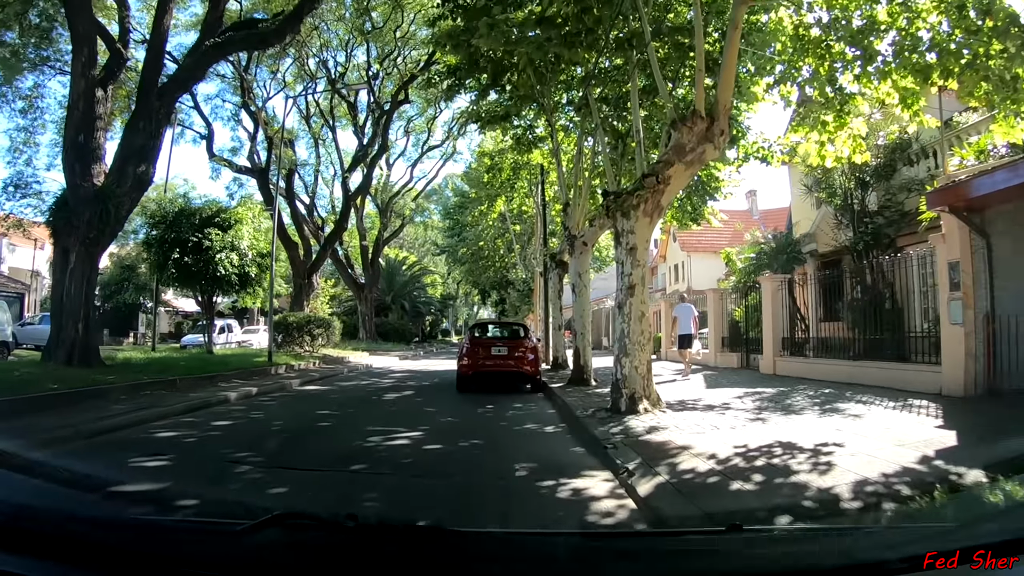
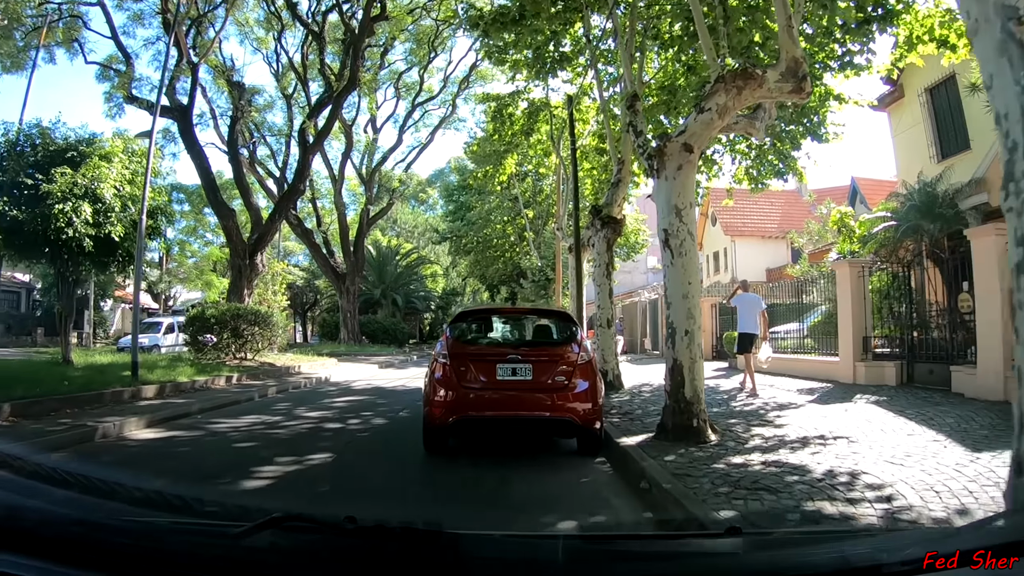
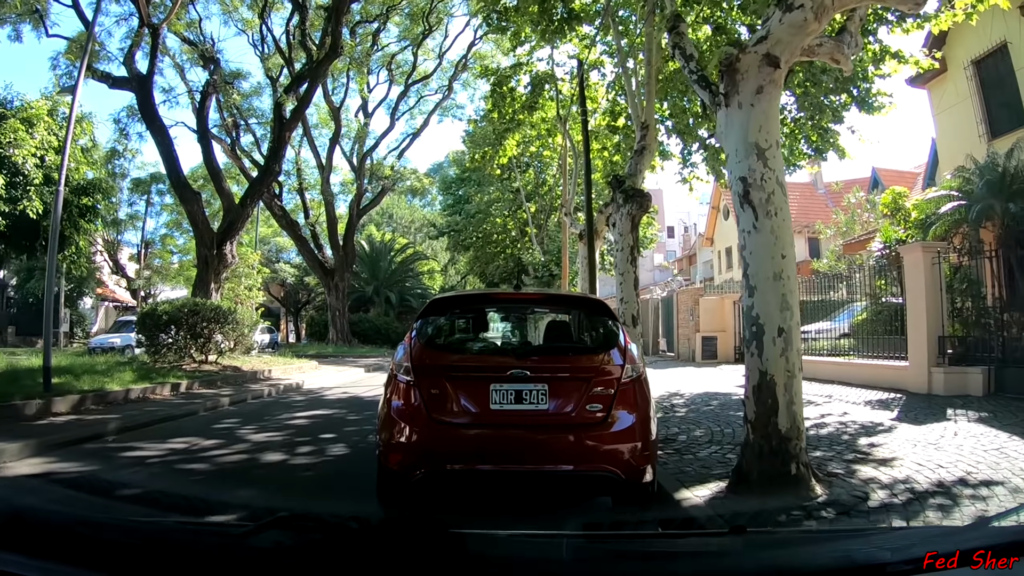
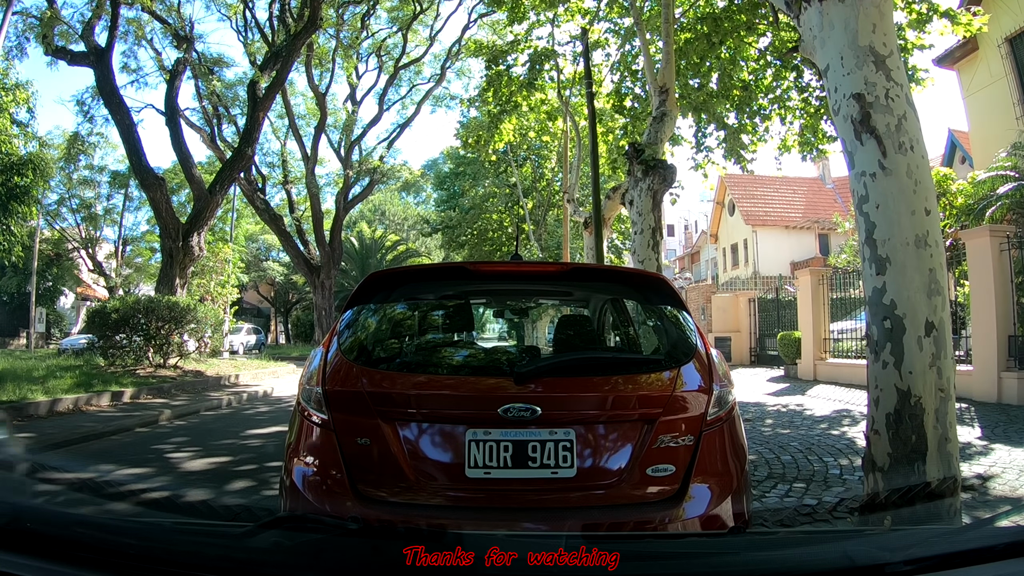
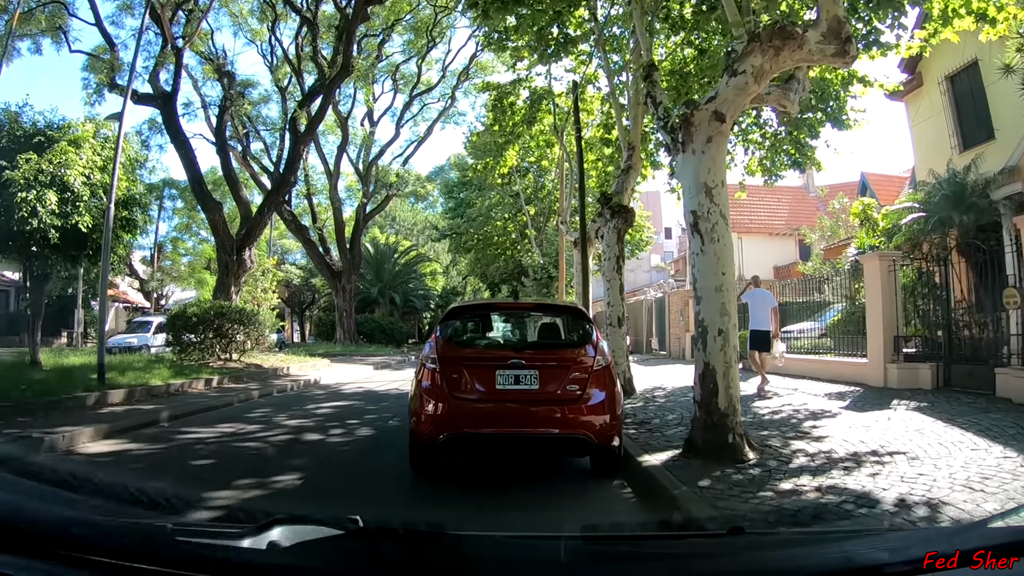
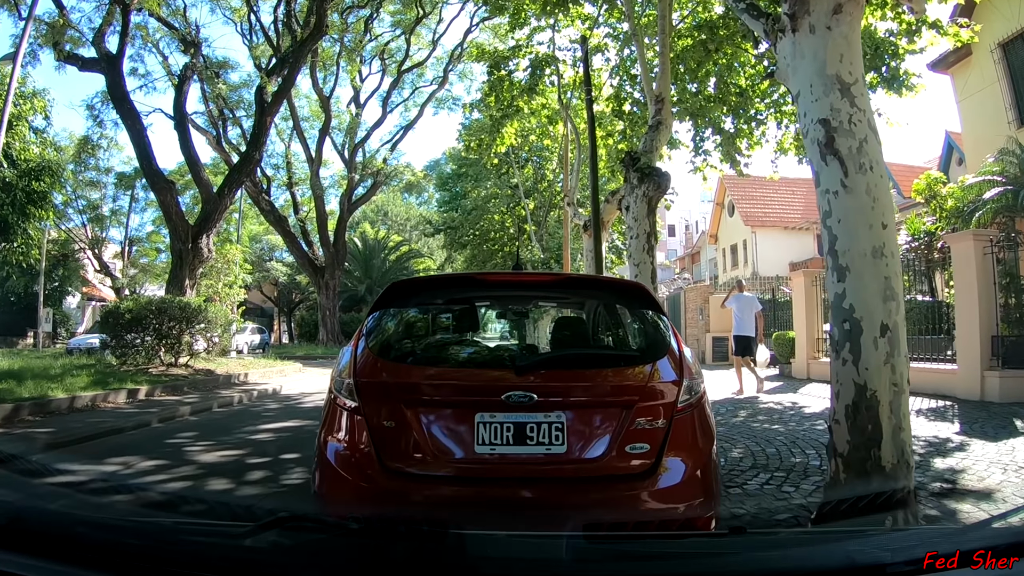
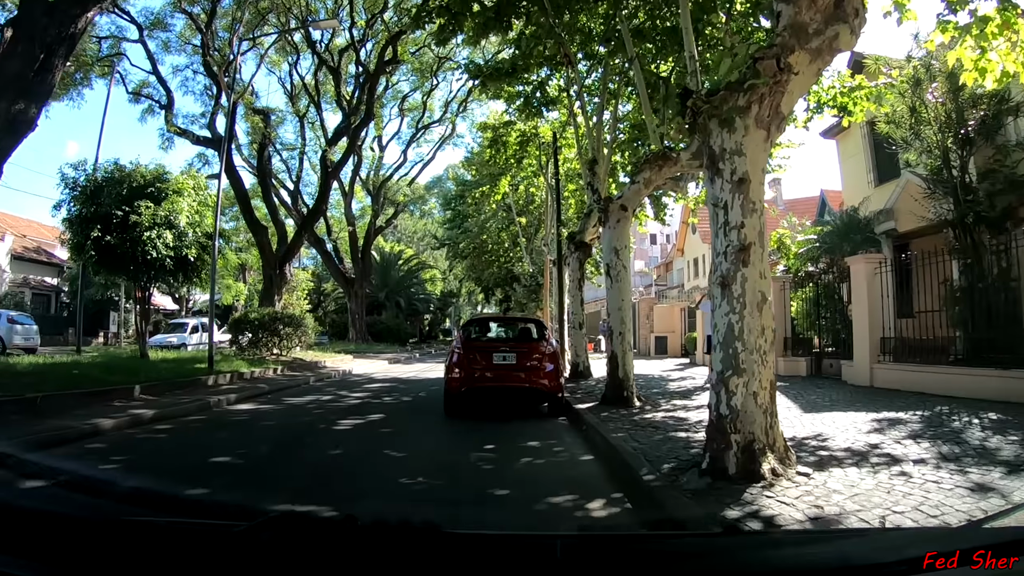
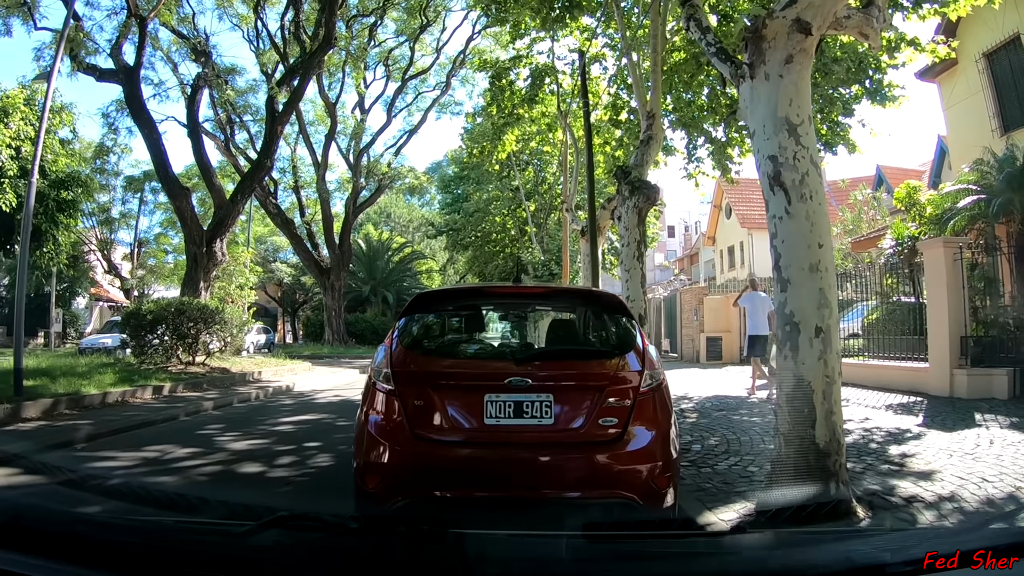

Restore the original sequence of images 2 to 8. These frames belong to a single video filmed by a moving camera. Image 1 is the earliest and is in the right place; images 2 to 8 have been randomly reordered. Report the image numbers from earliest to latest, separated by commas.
7, 2, 5, 3, 8, 6, 4
